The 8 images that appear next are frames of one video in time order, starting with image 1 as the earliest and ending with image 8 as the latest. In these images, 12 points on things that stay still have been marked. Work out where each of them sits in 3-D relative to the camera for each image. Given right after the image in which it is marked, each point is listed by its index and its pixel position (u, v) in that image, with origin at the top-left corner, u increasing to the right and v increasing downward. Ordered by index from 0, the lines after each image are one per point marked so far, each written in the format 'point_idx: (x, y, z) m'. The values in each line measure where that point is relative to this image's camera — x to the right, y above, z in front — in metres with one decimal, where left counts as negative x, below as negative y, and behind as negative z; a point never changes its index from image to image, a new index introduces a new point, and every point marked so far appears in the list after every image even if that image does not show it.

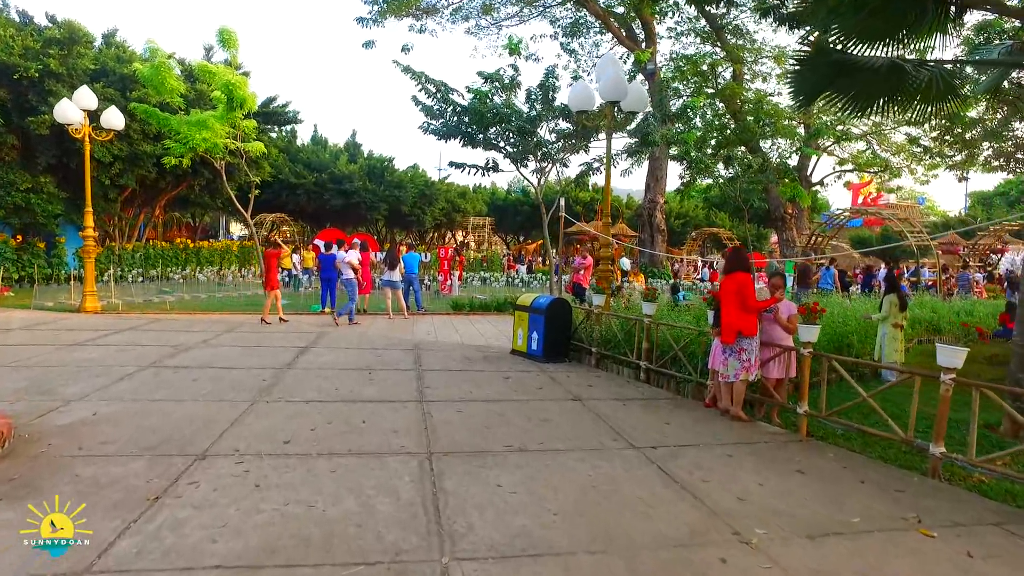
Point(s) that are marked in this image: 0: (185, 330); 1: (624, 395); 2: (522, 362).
0: (-5.2, -0.6, +10.8) m
1: (+1.1, -1.1, +6.7) m
2: (+0.1, -1.0, +8.7) m
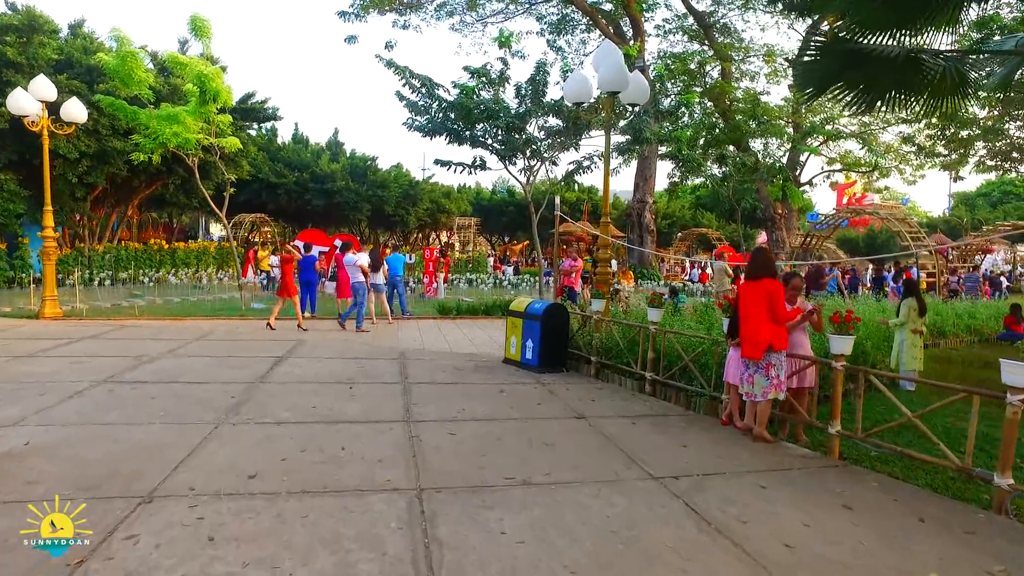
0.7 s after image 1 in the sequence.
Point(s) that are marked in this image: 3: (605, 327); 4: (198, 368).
0: (-5.3, -0.7, +10.0) m
1: (+1.1, -1.1, +6.1) m
2: (0.0, -1.0, +8.1) m
3: (+1.1, -0.5, +8.1) m
4: (-3.5, -0.9, +7.4) m
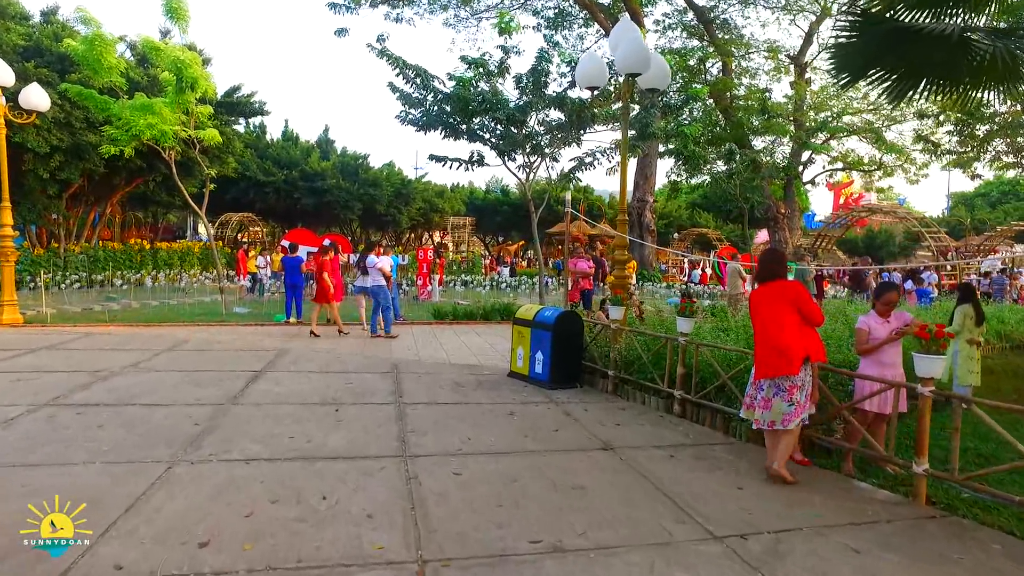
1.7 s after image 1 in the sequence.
0: (-5.3, -0.8, +9.0) m
1: (+1.2, -1.2, +5.2) m
2: (+0.1, -1.1, +7.2) m
3: (+1.2, -0.6, +7.3) m
4: (-3.4, -0.9, +6.5) m
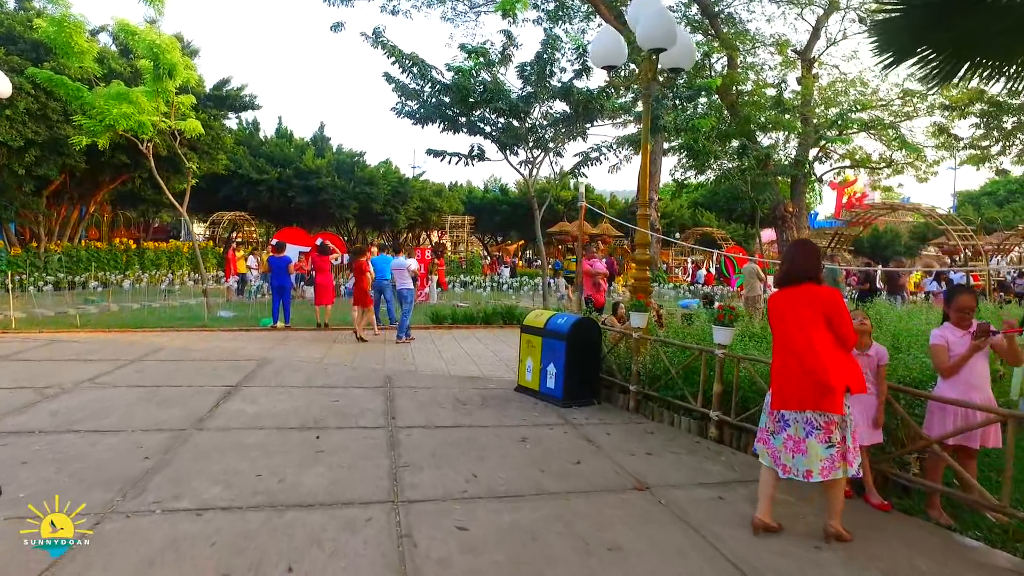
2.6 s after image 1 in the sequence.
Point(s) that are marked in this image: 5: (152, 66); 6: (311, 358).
0: (-5.2, -0.8, +8.2) m
1: (+1.3, -1.2, +4.3) m
2: (+0.2, -1.1, +6.3) m
3: (+1.3, -0.6, +6.4) m
4: (-3.3, -1.0, +5.6) m
5: (-6.4, +3.9, +11.9) m
6: (-2.5, -0.9, +8.5) m
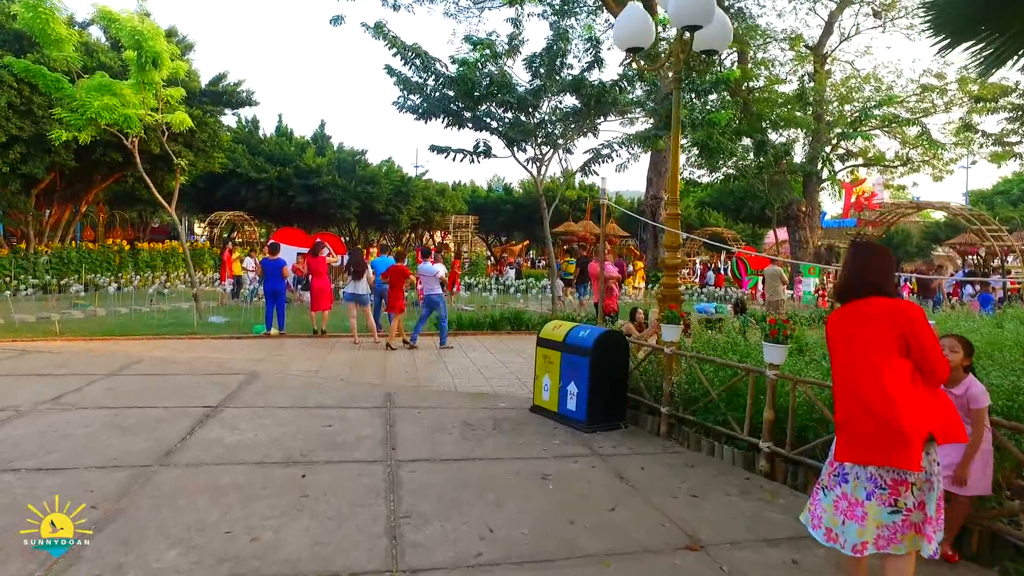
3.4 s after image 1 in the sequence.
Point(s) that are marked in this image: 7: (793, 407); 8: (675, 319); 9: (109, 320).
0: (-5.1, -0.9, +7.4) m
1: (+1.4, -1.3, +3.6) m
2: (+0.3, -1.2, +5.6) m
3: (+1.4, -0.7, +5.6) m
4: (-3.2, -1.1, +4.8) m
5: (-6.2, +3.9, +11.1) m
6: (-2.4, -1.0, +7.7) m
7: (+1.9, -0.8, +4.5) m
8: (+1.4, -0.3, +5.8) m
9: (-7.2, -0.6, +12.0) m
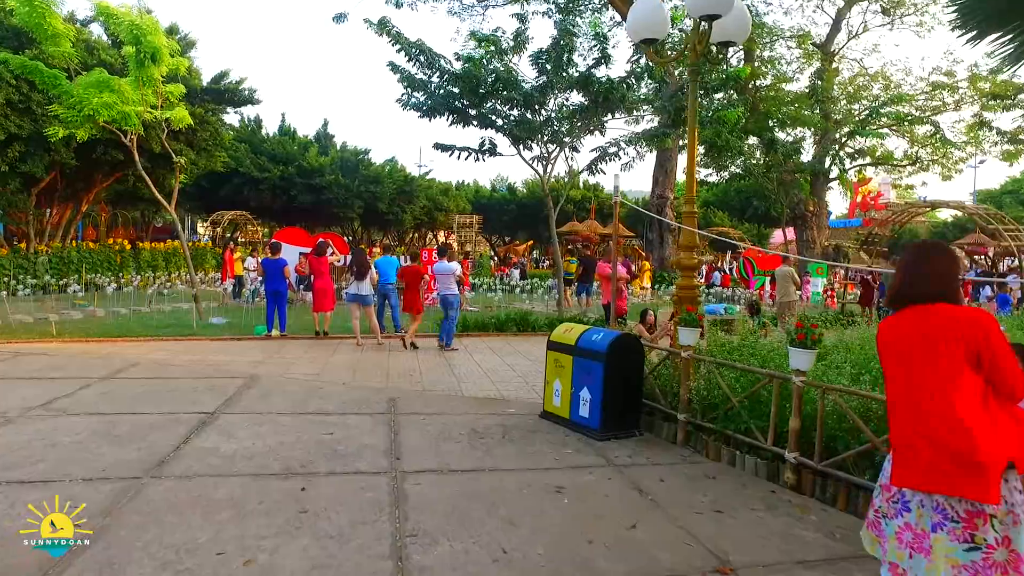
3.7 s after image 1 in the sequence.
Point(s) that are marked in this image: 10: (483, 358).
0: (-5.0, -0.9, +7.2) m
1: (+1.5, -1.3, +3.3) m
2: (+0.4, -1.2, +5.3) m
3: (+1.5, -0.7, +5.4) m
4: (-3.1, -1.1, +4.6) m
5: (-6.1, +3.9, +10.9) m
6: (-2.3, -1.0, +7.5) m
7: (+1.9, -0.8, +4.2) m
8: (+1.5, -0.3, +5.5) m
9: (-7.1, -0.6, +11.8) m
10: (-0.4, -1.0, +9.4) m
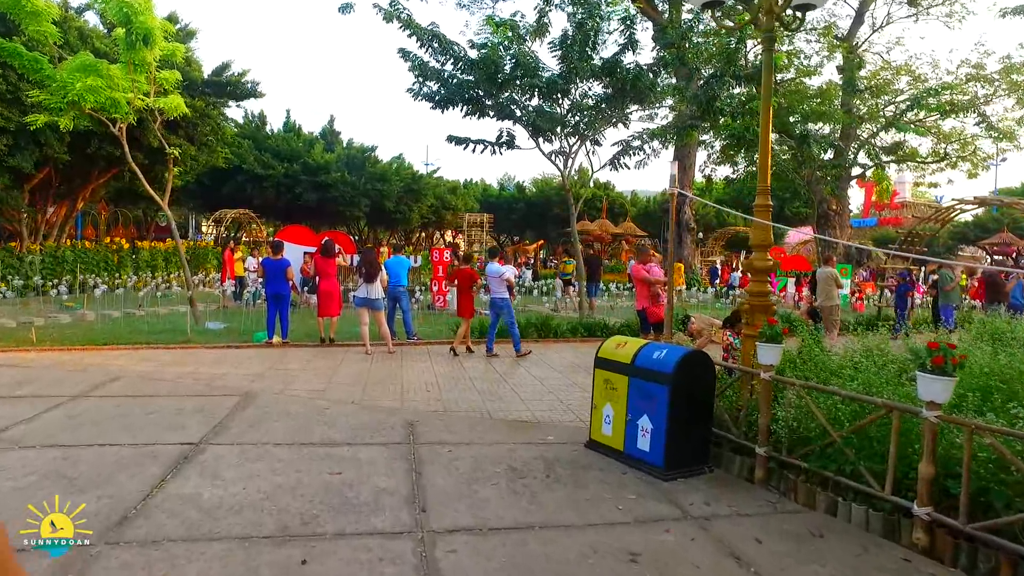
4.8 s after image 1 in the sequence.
0: (-4.7, -0.9, +6.3) m
1: (+1.8, -1.4, +2.4) m
2: (+0.7, -1.3, +4.4) m
3: (+1.8, -0.7, +4.4) m
4: (-2.8, -1.1, +3.7) m
5: (-5.8, +3.8, +10.0) m
6: (-2.0, -1.0, +6.6) m
7: (+2.2, -0.9, +3.3) m
8: (+1.8, -0.3, +4.6) m
9: (-6.8, -0.6, +10.9) m
10: (-0.1, -1.0, +8.4) m
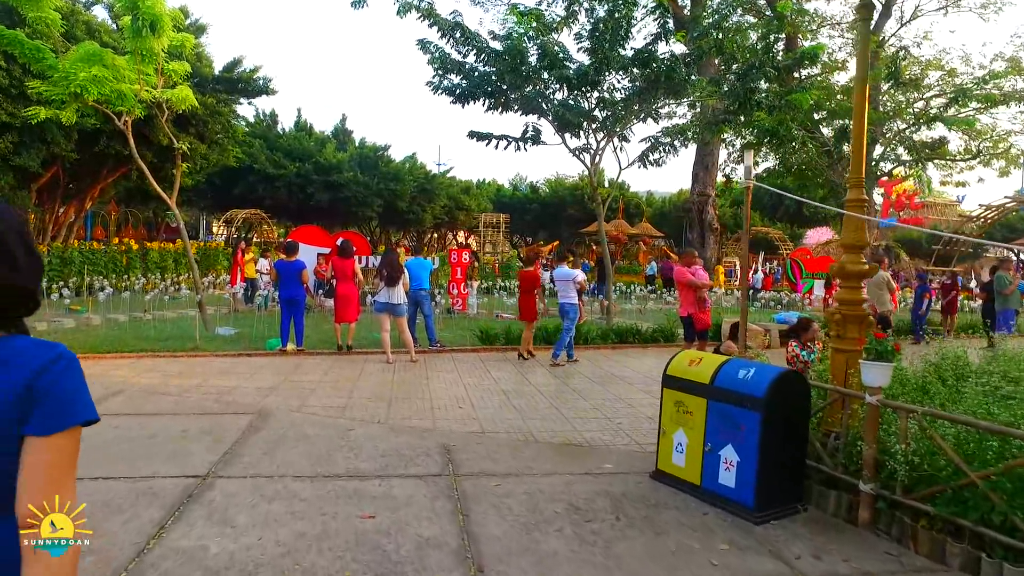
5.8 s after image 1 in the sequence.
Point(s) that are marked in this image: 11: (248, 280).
0: (-4.3, -1.0, +5.7) m
1: (+2.1, -1.4, +1.7) m
2: (+1.1, -1.3, +3.7) m
3: (+2.2, -0.8, +3.7) m
4: (-2.4, -1.1, +3.0) m
5: (-5.4, +3.8, +9.4) m
6: (-1.6, -1.1, +5.9) m
7: (+2.6, -0.9, +2.6) m
8: (+2.1, -0.4, +3.8) m
9: (-6.3, -0.7, +10.3) m
10: (+0.3, -1.1, +7.8) m
11: (-5.9, +0.2, +15.0) m
